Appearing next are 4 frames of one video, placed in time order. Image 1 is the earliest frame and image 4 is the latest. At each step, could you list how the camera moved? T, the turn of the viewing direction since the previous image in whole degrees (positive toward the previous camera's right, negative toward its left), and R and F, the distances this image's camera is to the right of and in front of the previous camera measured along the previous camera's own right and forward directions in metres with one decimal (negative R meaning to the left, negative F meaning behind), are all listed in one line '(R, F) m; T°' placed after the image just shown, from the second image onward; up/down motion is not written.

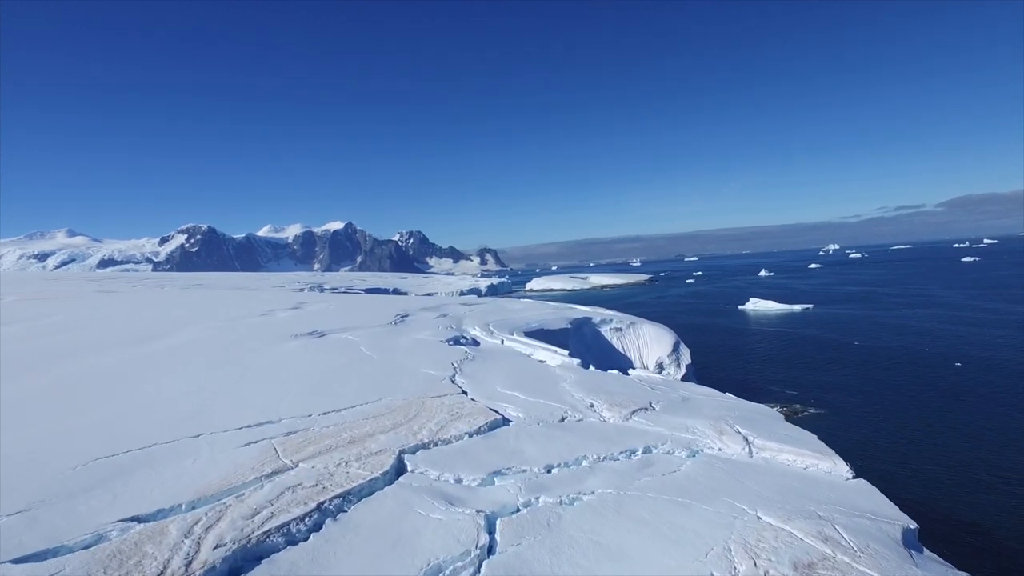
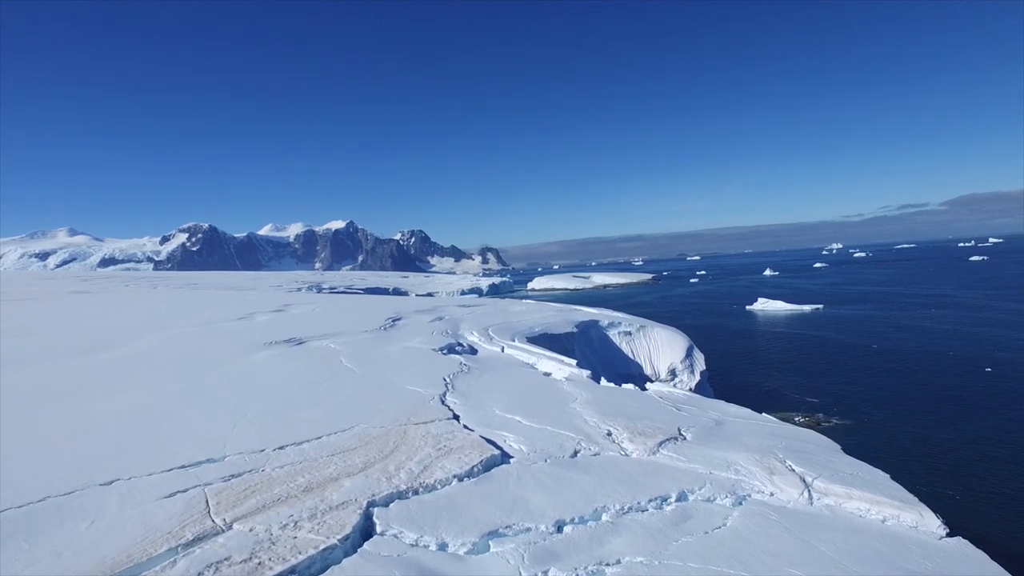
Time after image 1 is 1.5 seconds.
(0.0, +1.9) m; 0°
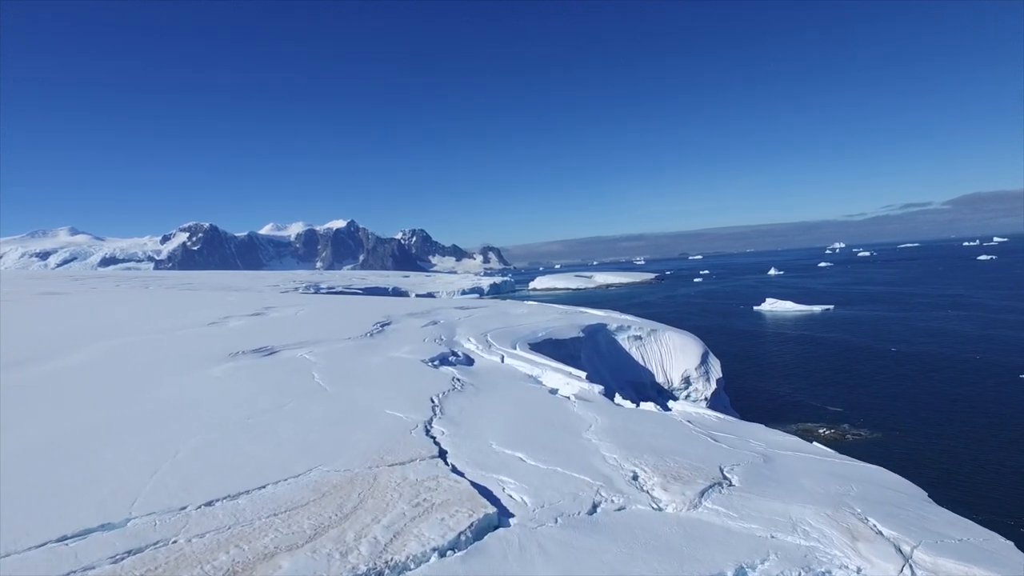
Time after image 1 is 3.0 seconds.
(0.0, +1.9) m; 0°
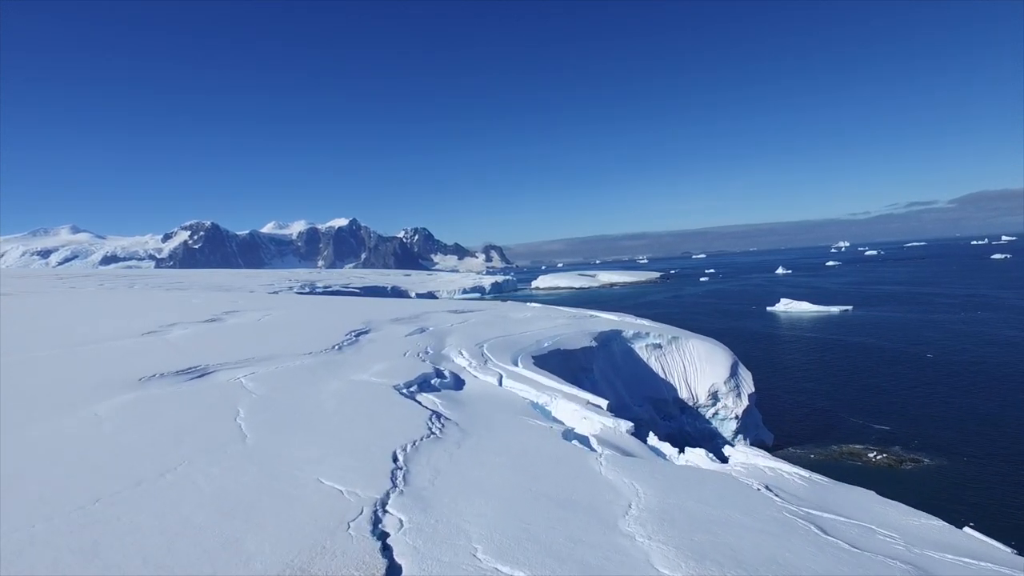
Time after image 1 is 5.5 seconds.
(0.0, +3.2) m; 0°
